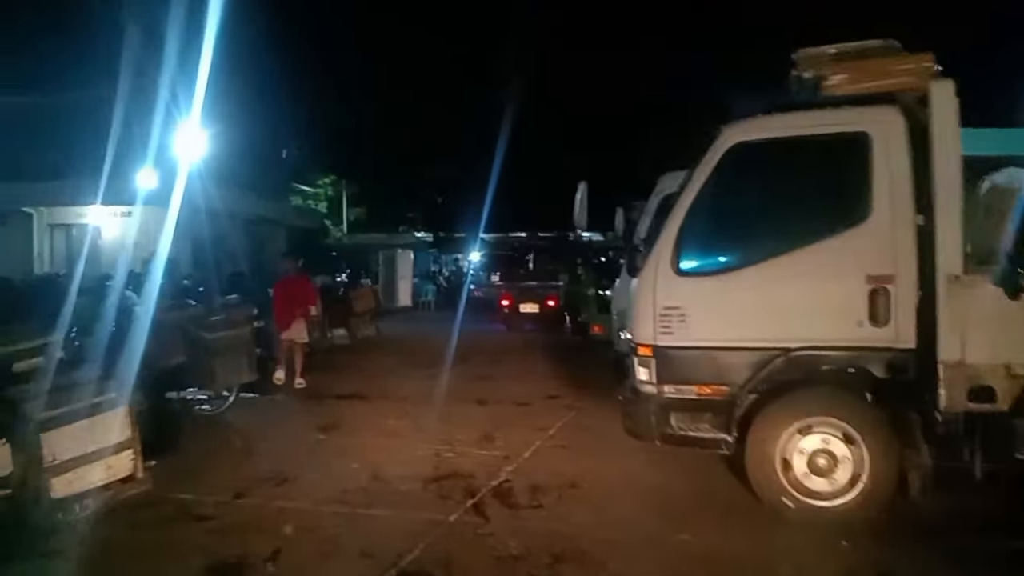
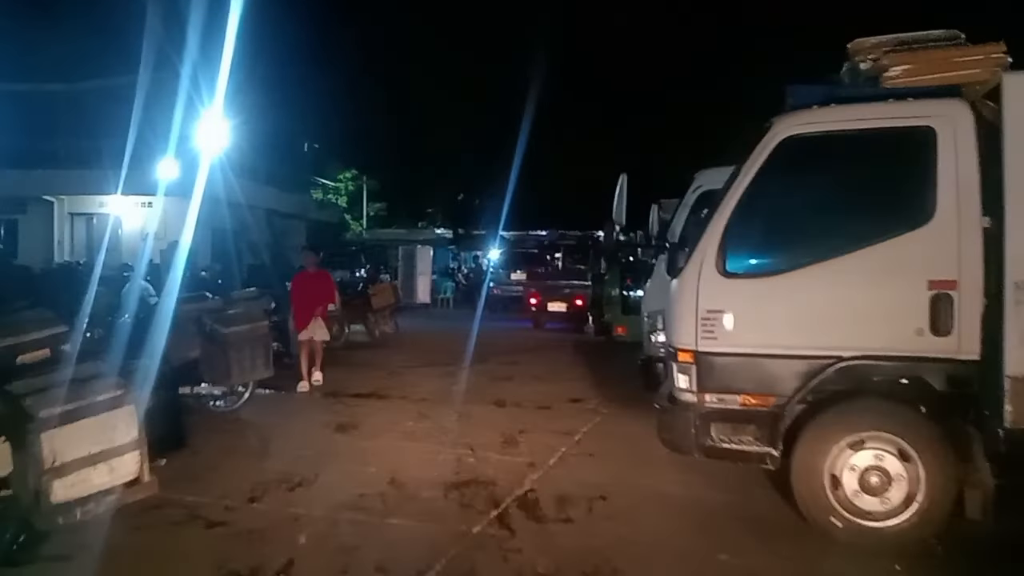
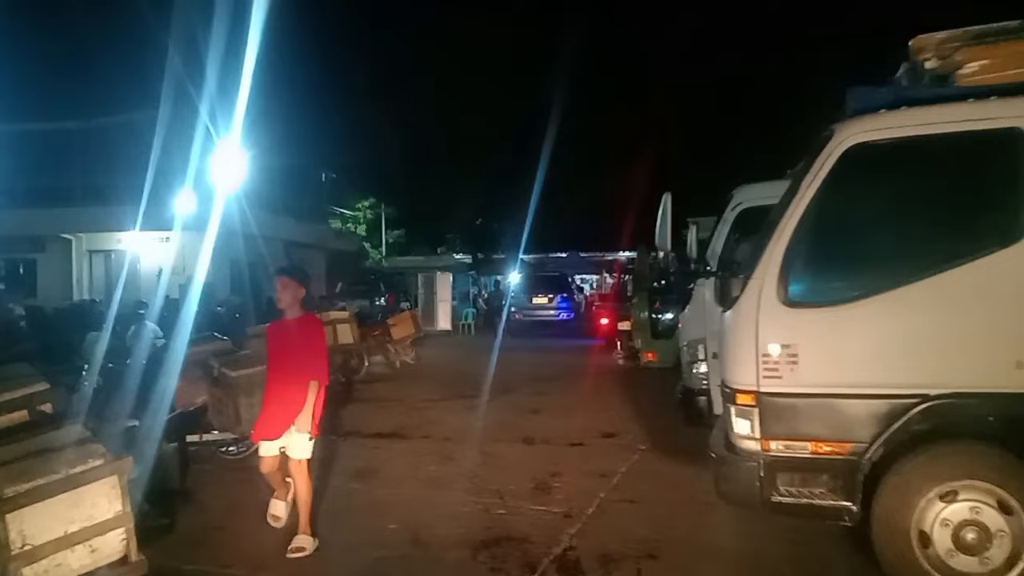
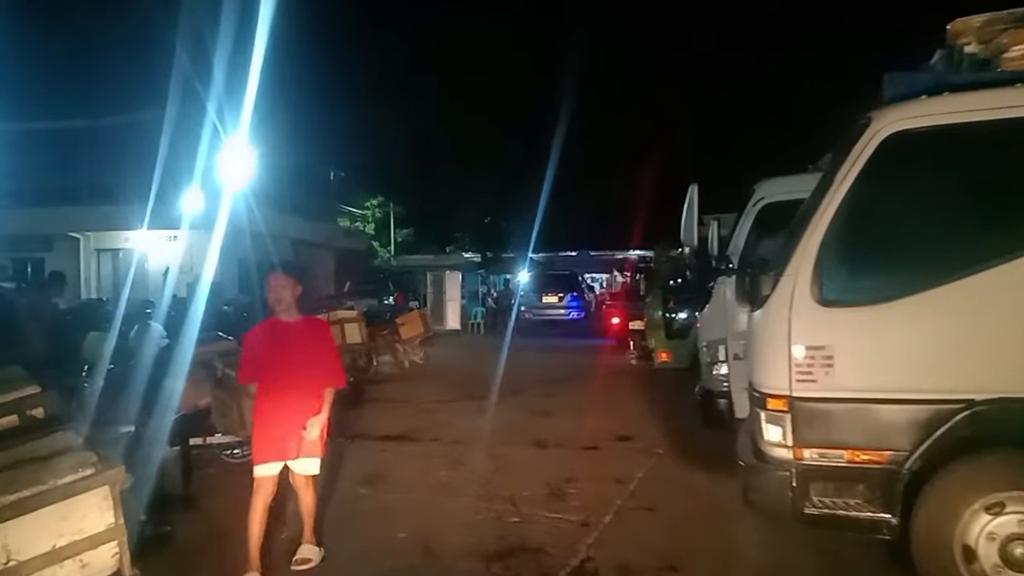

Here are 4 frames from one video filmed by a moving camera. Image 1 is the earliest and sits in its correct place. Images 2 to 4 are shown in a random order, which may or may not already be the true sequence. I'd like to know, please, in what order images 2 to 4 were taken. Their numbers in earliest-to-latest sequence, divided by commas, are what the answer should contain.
2, 3, 4
